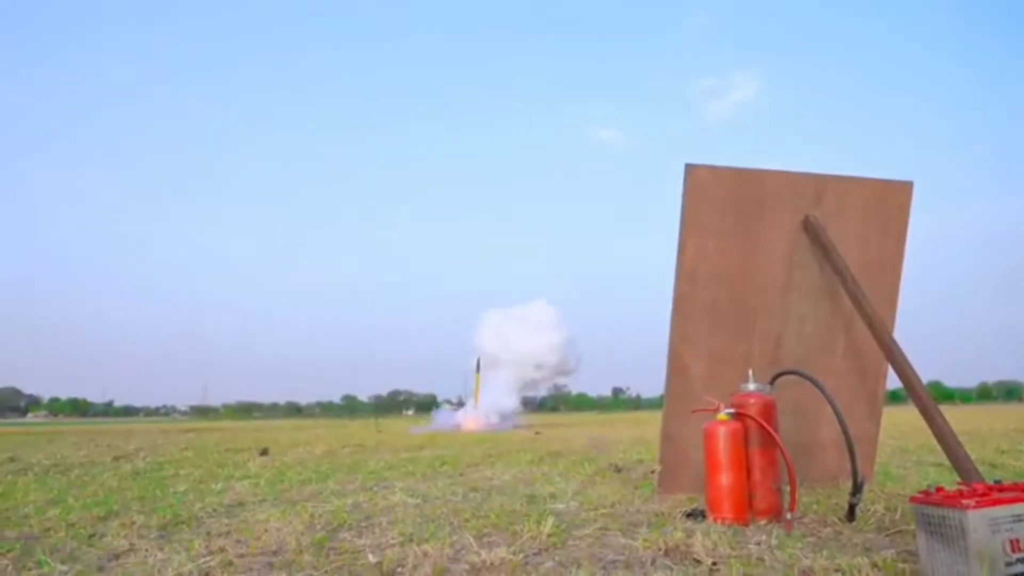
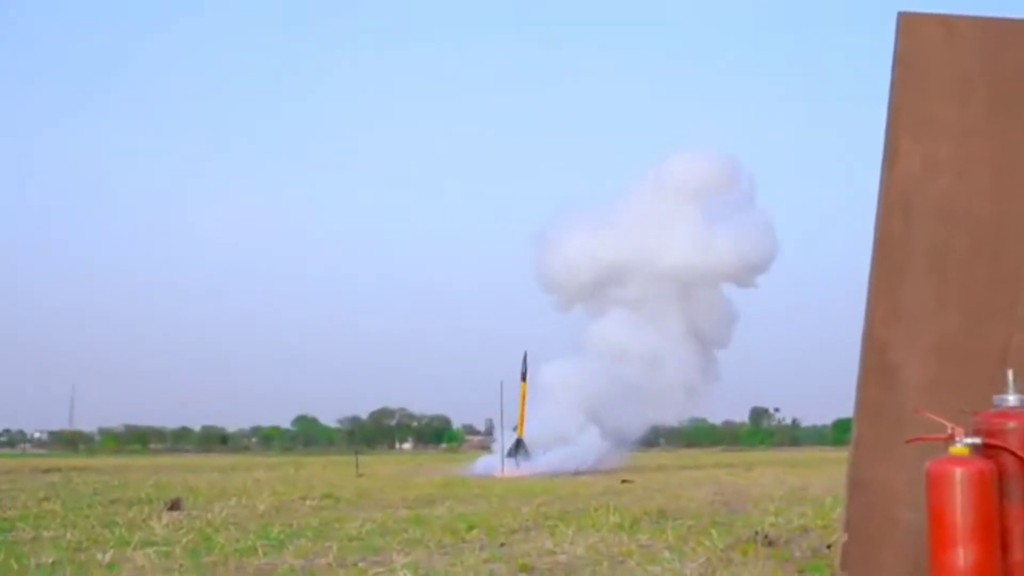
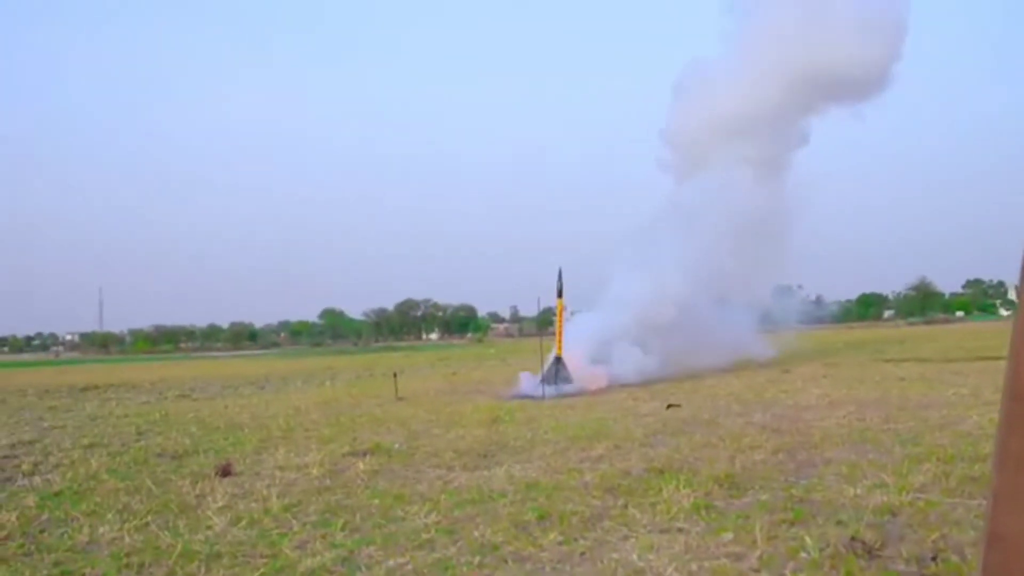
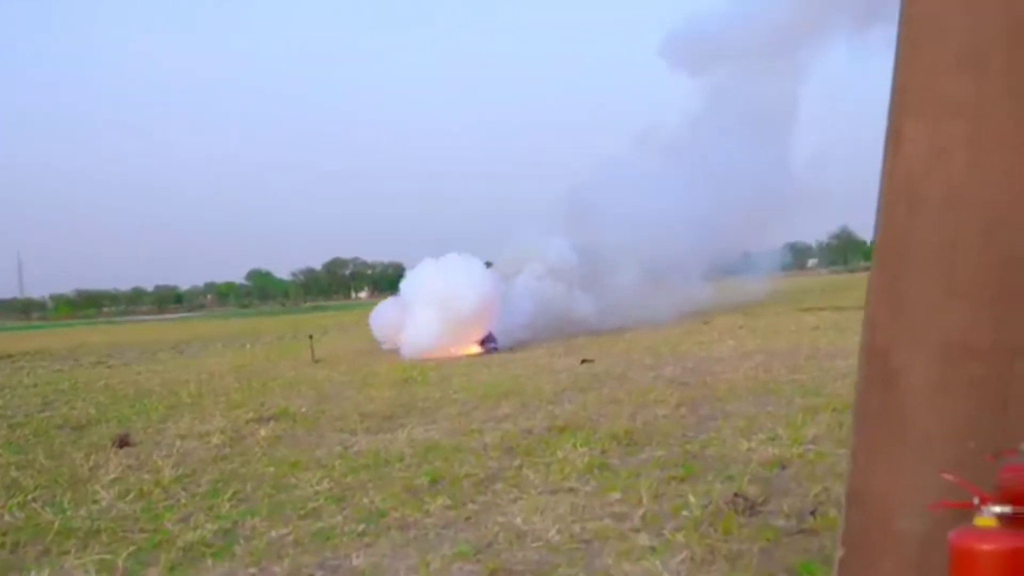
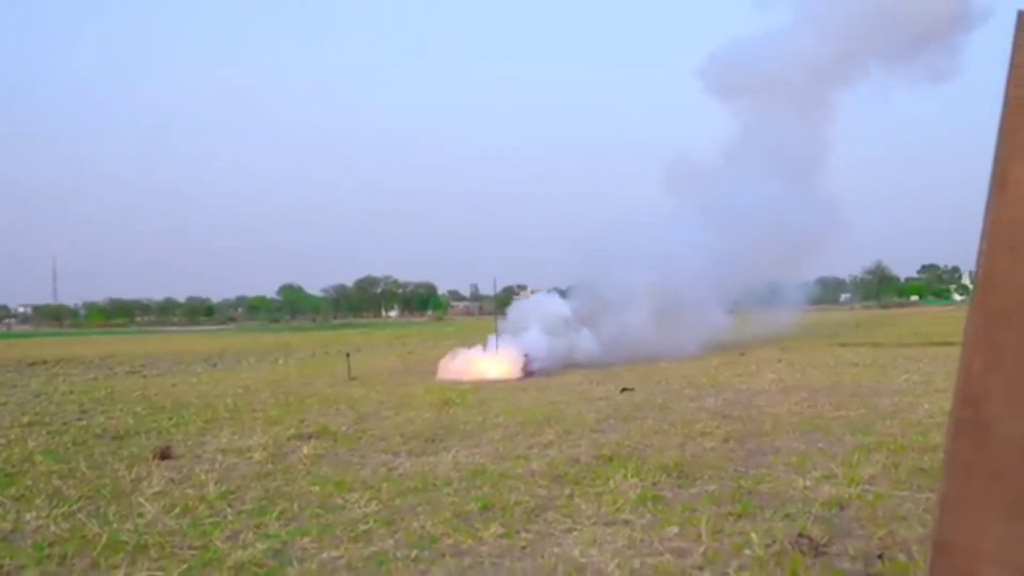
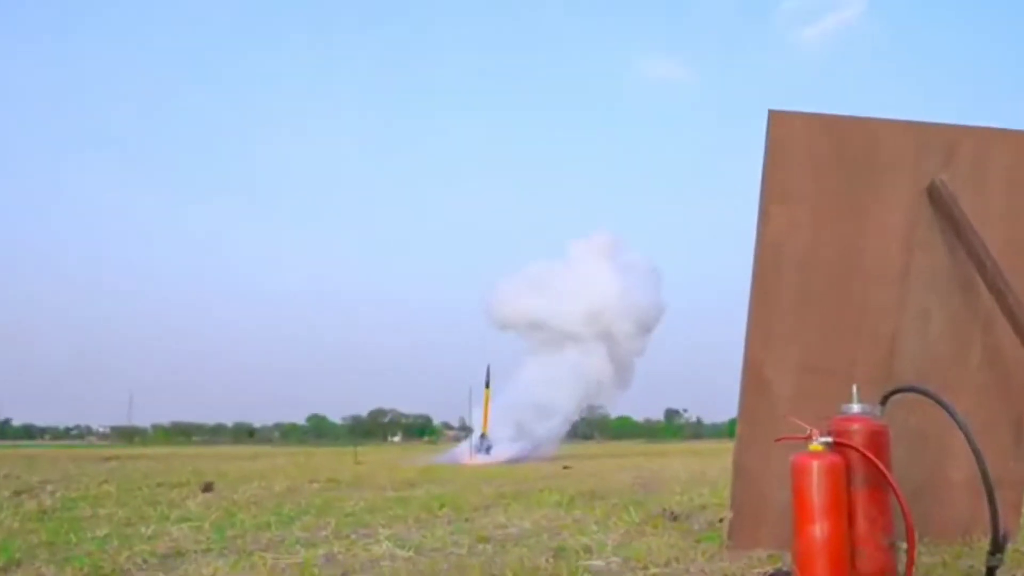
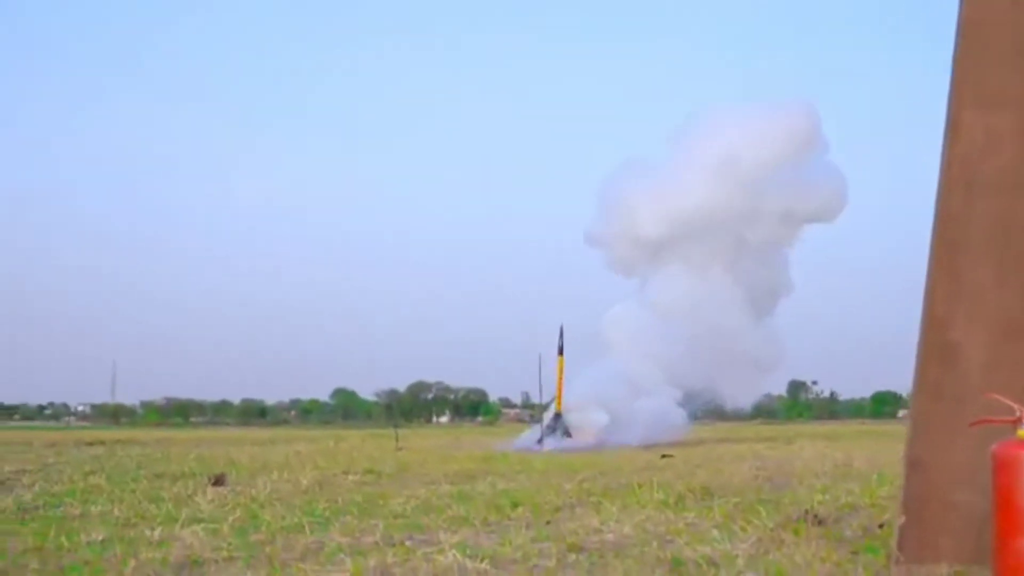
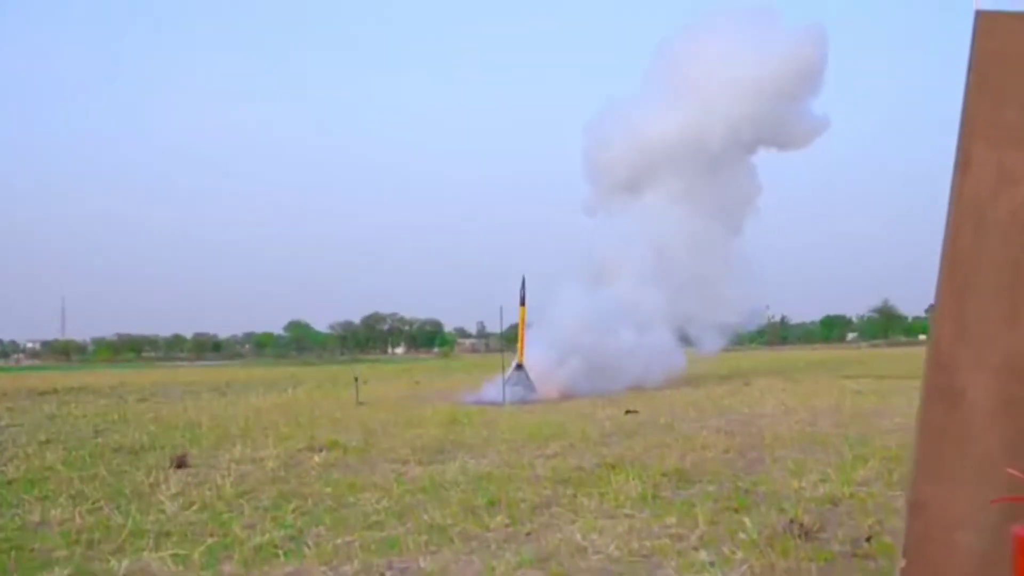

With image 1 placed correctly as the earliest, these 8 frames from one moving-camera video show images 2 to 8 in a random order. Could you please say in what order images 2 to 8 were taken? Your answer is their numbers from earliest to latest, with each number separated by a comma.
6, 2, 7, 8, 3, 5, 4
